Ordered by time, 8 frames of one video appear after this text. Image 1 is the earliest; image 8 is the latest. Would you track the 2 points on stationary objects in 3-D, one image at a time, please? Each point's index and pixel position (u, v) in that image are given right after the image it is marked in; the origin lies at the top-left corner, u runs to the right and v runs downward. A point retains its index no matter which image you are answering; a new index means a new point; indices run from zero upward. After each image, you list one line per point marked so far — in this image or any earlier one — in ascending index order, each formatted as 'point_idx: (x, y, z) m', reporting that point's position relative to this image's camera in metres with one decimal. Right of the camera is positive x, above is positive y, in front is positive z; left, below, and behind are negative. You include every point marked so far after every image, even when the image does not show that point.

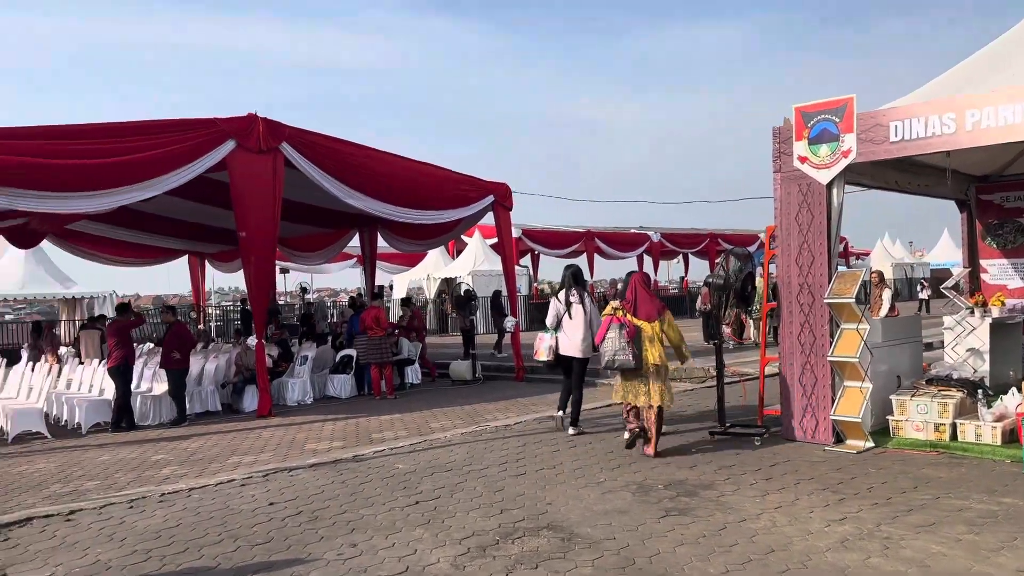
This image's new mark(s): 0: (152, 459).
0: (-3.6, -1.7, +8.0) m
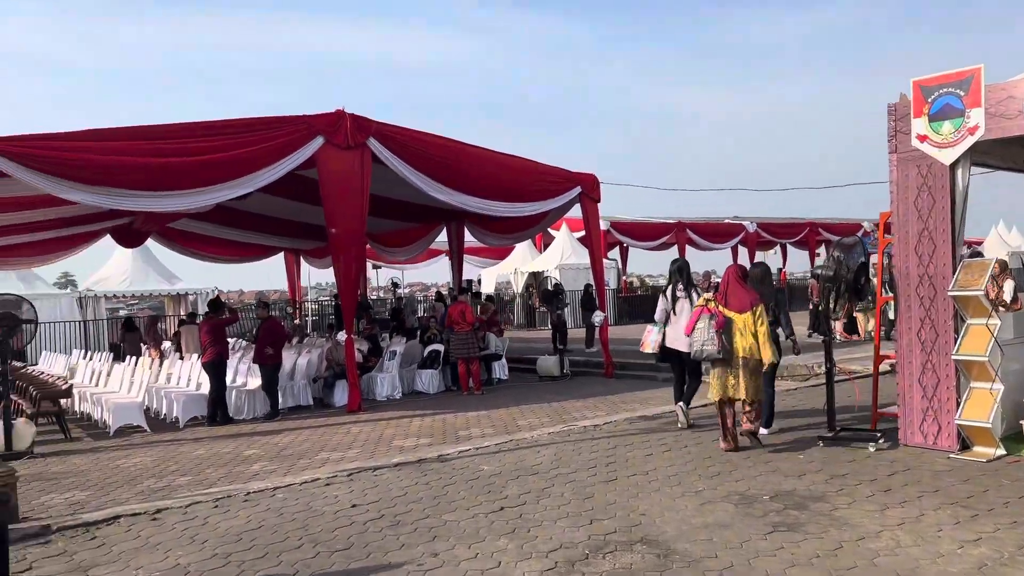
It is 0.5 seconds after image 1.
0: (-2.7, -1.7, +8.1) m
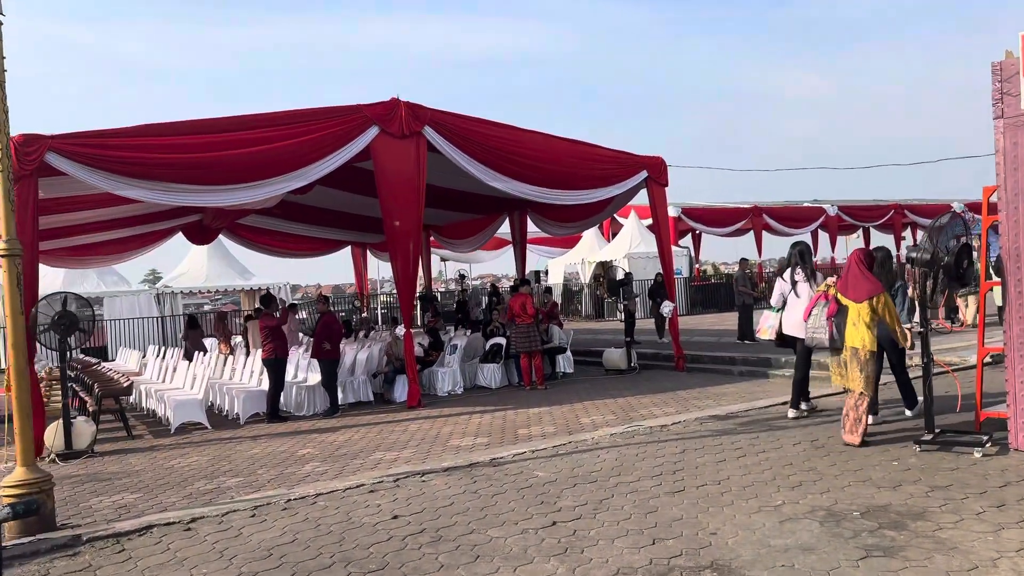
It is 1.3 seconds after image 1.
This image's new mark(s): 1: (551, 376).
0: (-2.1, -1.6, +7.9) m
1: (+0.6, -1.4, +13.0) m
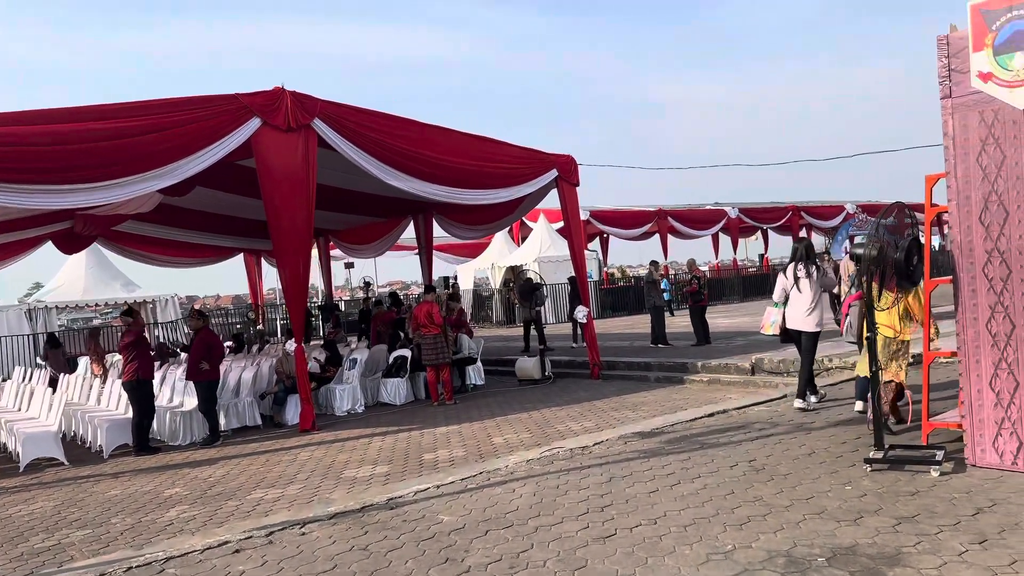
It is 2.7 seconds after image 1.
0: (-2.9, -1.7, +6.8) m
1: (-0.8, -1.5, +12.1) m
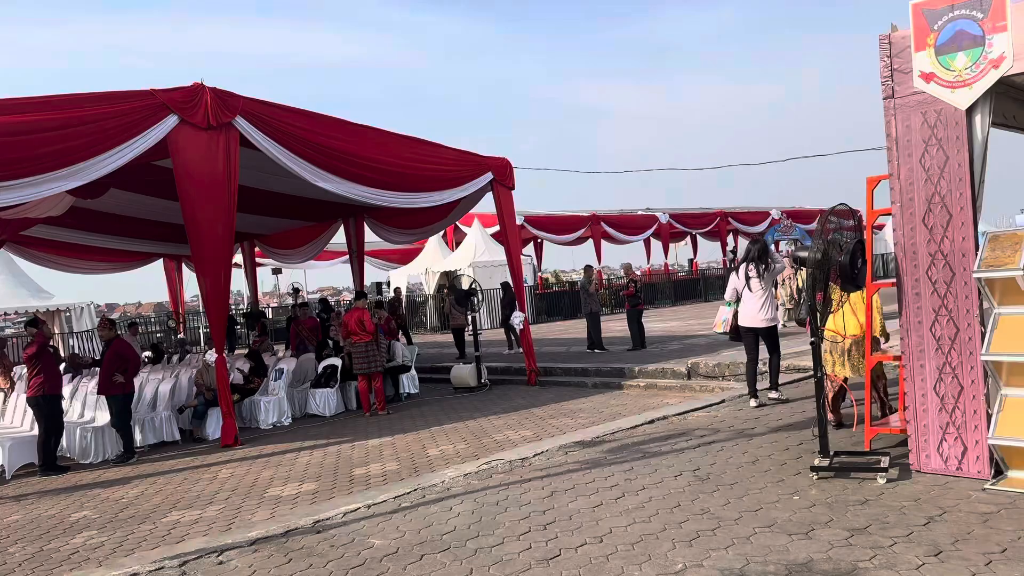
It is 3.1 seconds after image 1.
0: (-3.4, -1.8, +6.2) m
1: (-1.7, -1.6, +11.8) m
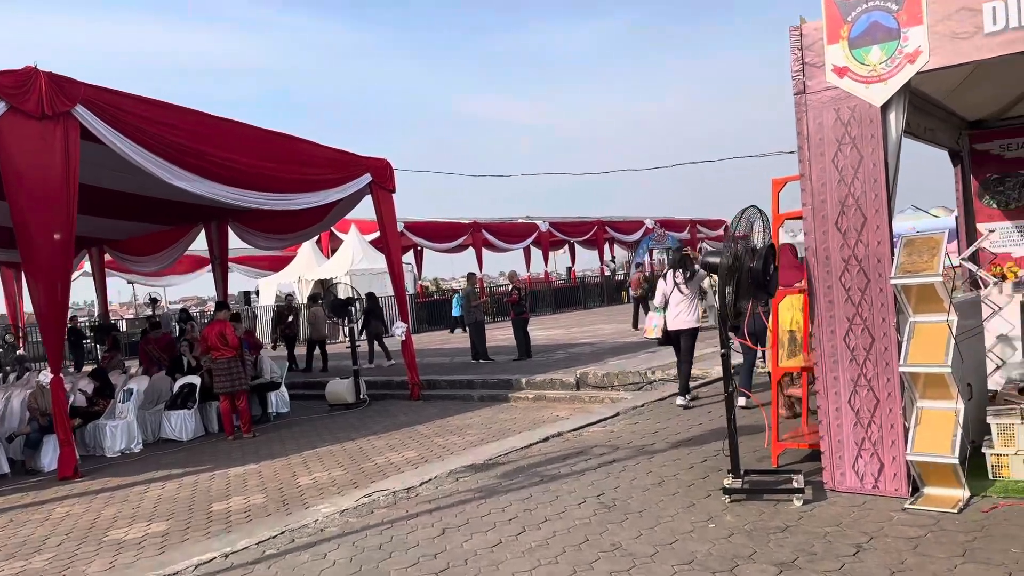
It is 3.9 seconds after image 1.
0: (-4.2, -1.9, +5.1) m
1: (-3.3, -1.8, +10.8) m
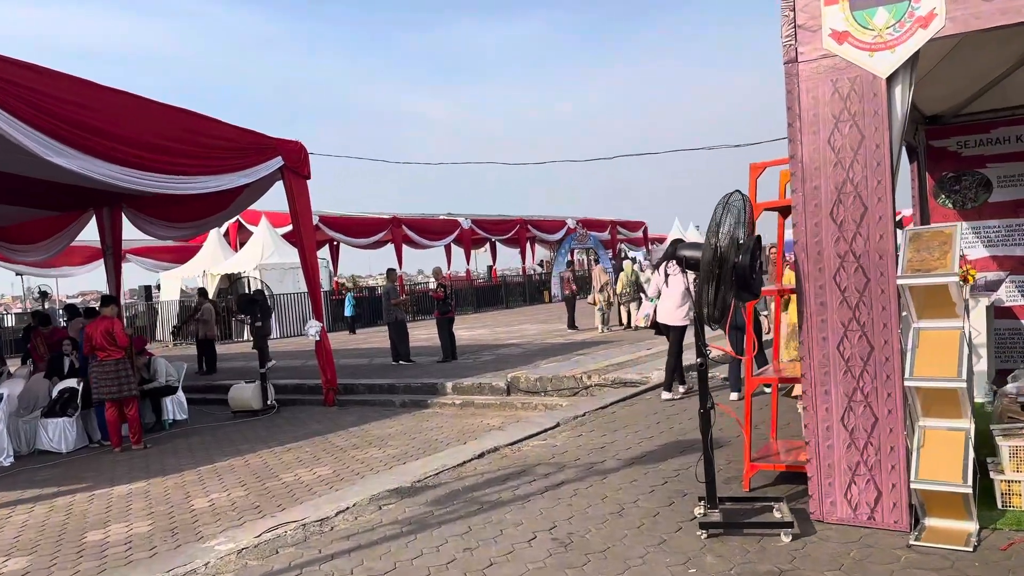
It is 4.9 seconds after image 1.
0: (-4.5, -1.8, +3.9) m
1: (-4.3, -1.7, +9.7) m
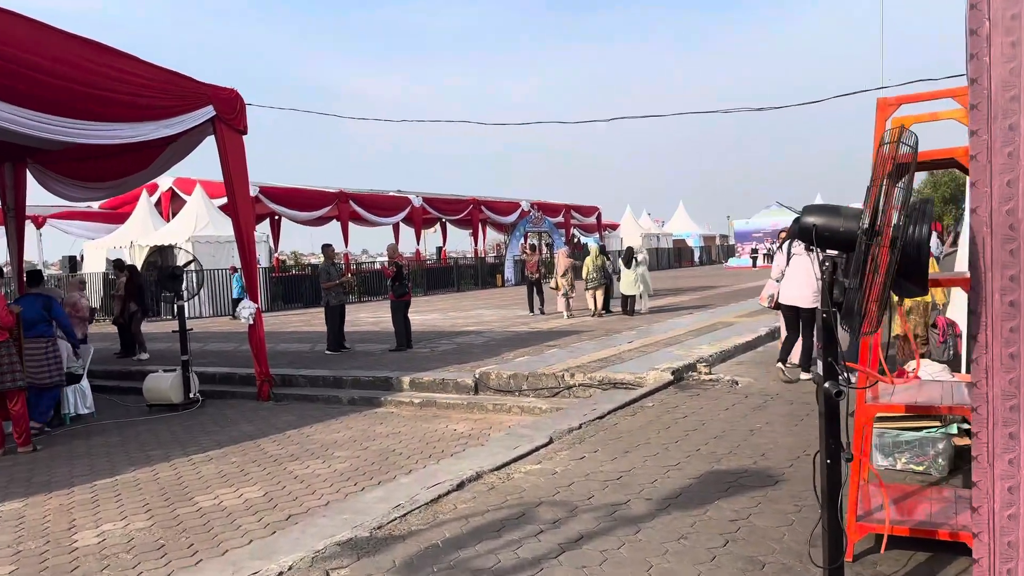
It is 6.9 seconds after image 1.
0: (-4.5, -1.6, +2.3) m
1: (-4.6, -1.4, +8.1) m
